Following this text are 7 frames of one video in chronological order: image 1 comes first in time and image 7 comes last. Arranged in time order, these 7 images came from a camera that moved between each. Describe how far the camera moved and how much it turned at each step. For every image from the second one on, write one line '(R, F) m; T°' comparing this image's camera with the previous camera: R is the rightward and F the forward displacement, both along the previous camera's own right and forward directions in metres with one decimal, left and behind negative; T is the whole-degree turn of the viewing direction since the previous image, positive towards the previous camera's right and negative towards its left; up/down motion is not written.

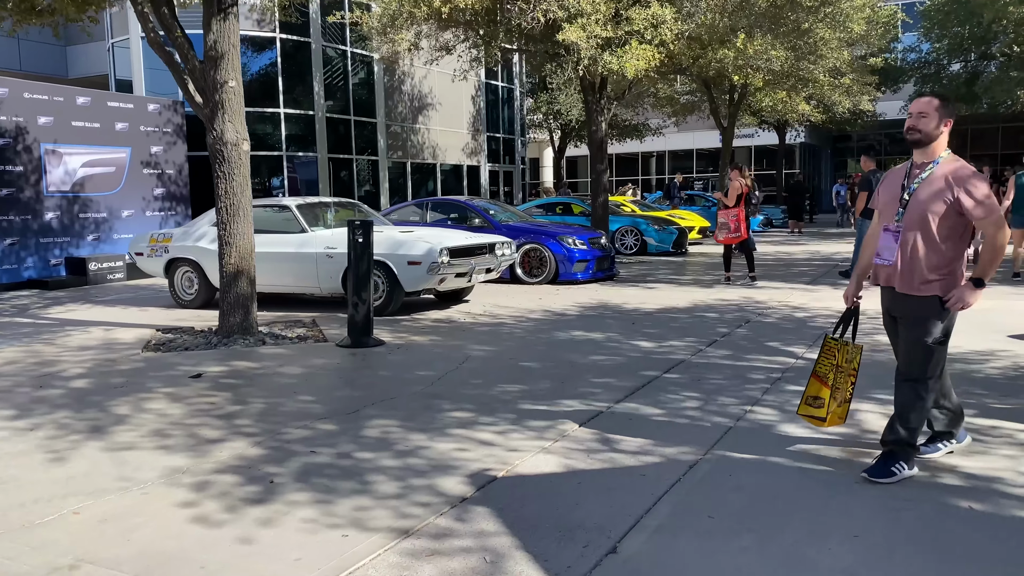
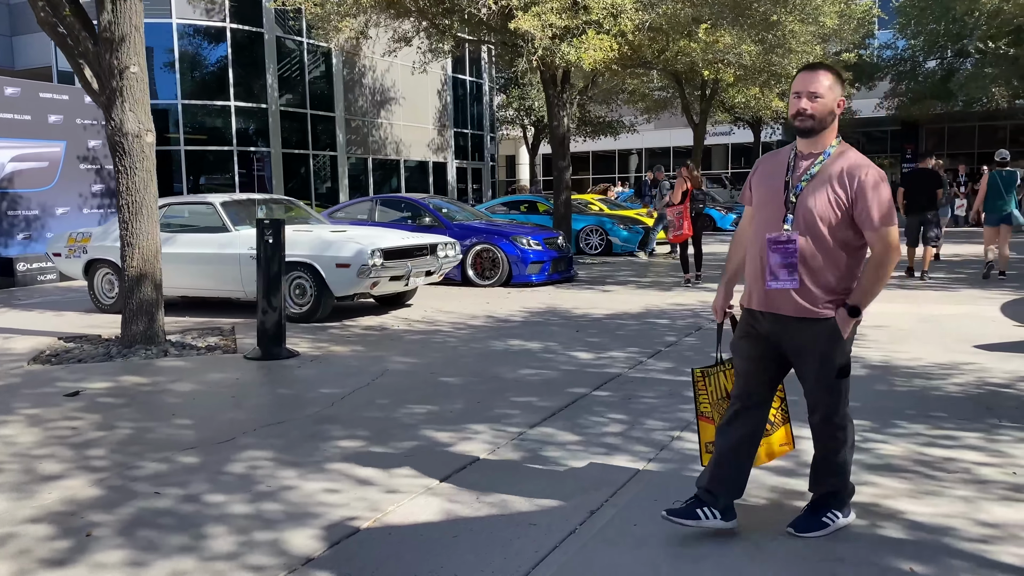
(+0.5, +0.6) m; +1°
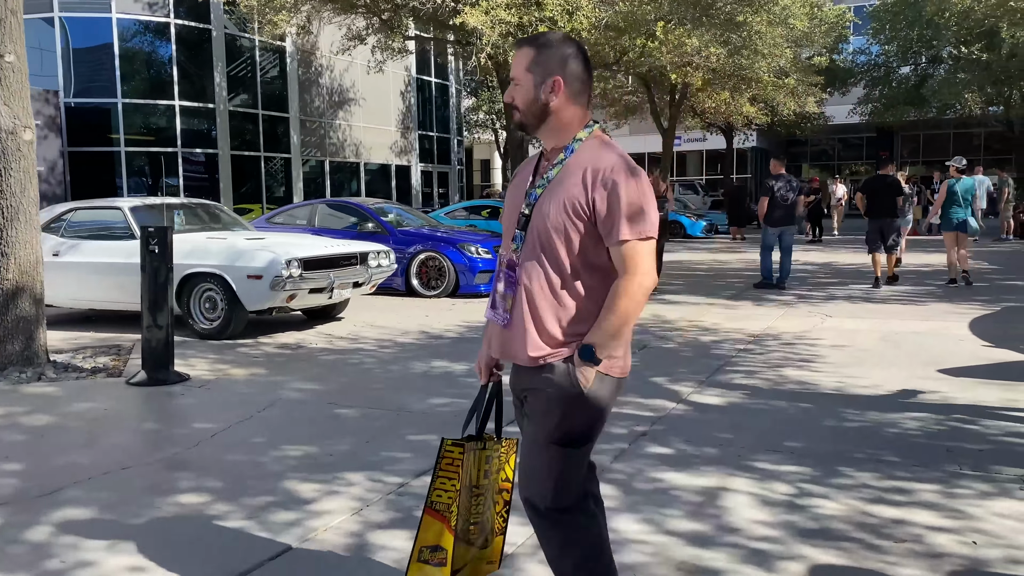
(+0.5, +0.7) m; +1°
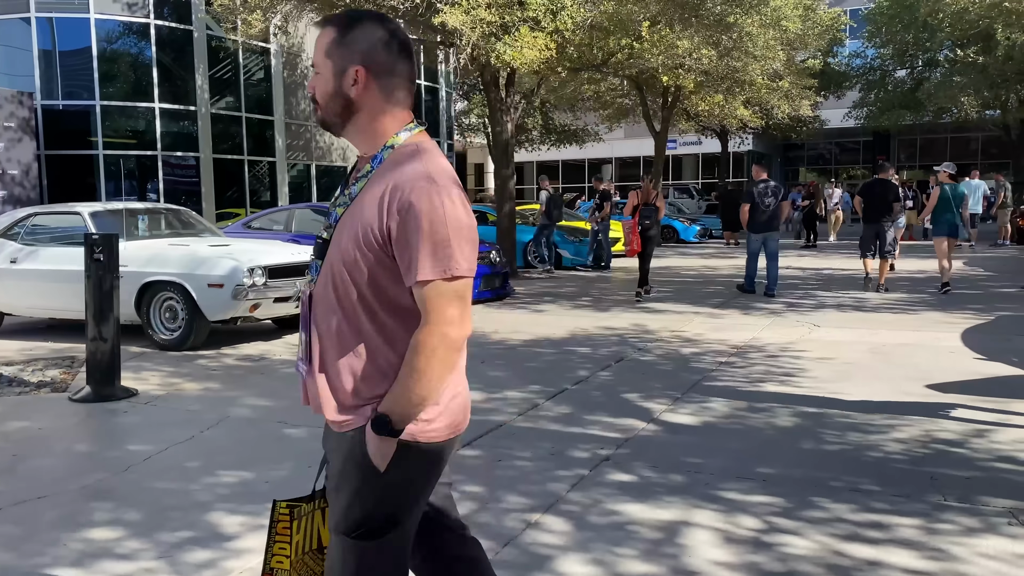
(+0.2, +0.3) m; 0°
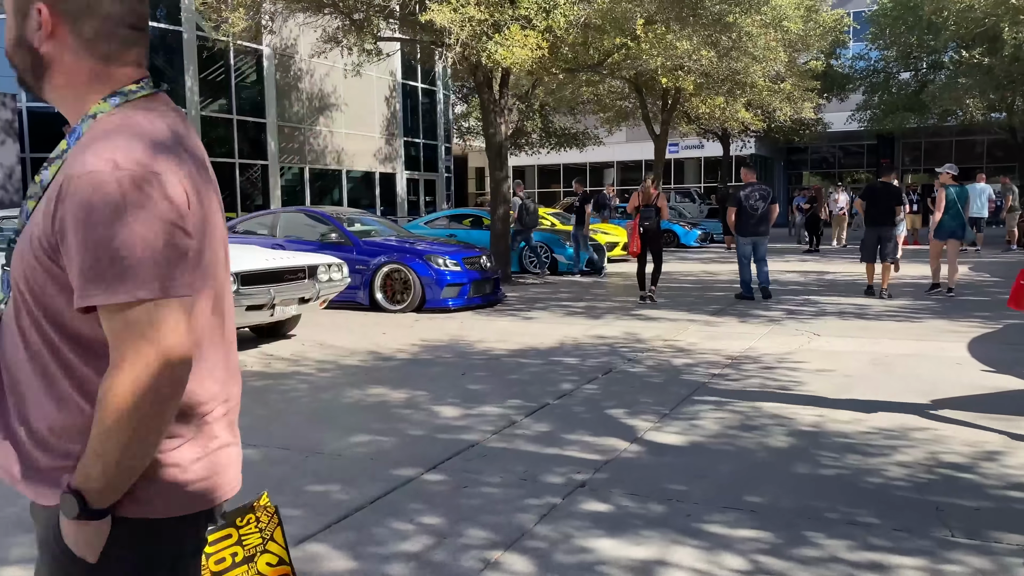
(+0.2, +0.3) m; 0°
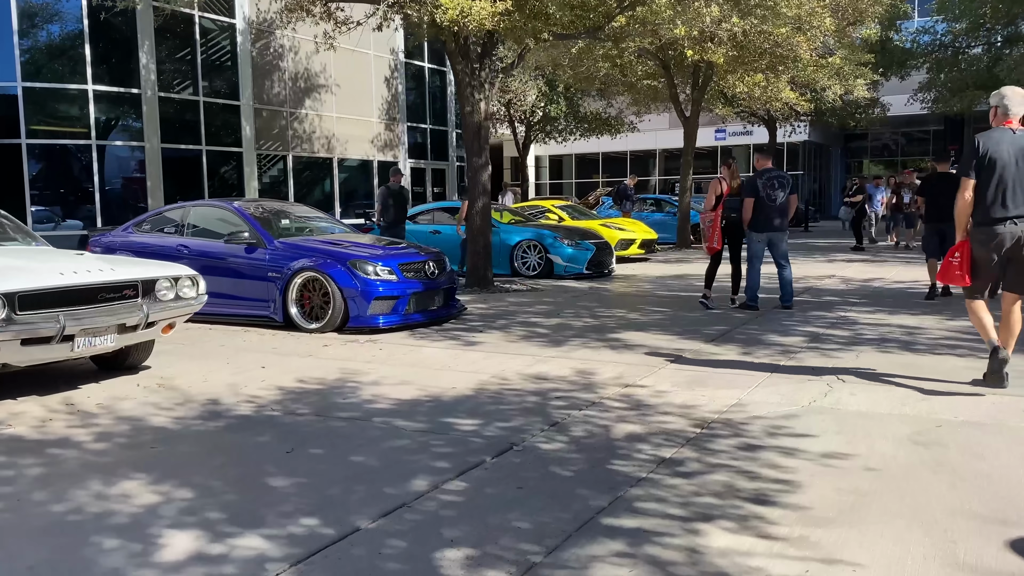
(+1.1, +2.2) m; -4°
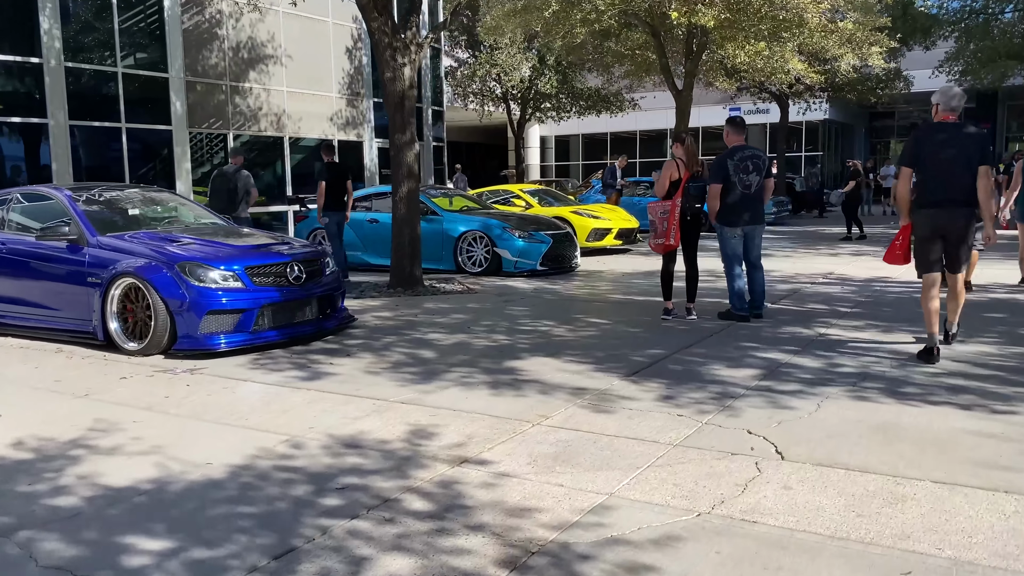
(+1.2, +1.8) m; -2°
